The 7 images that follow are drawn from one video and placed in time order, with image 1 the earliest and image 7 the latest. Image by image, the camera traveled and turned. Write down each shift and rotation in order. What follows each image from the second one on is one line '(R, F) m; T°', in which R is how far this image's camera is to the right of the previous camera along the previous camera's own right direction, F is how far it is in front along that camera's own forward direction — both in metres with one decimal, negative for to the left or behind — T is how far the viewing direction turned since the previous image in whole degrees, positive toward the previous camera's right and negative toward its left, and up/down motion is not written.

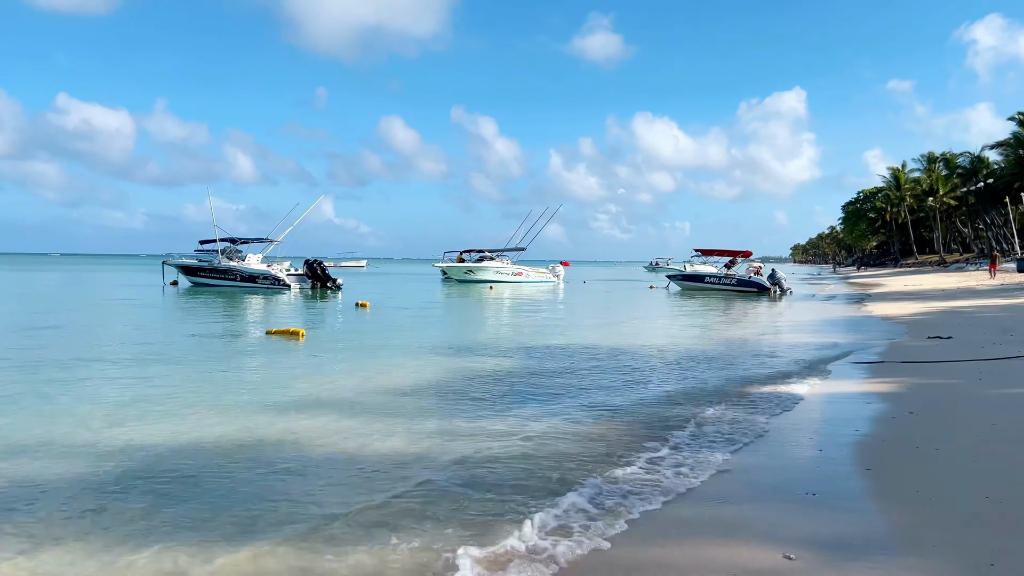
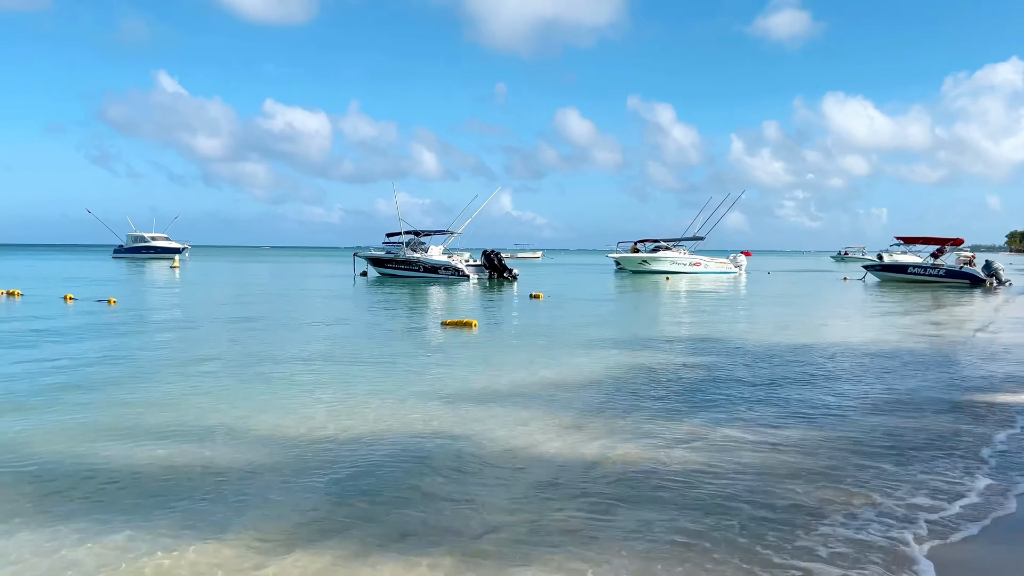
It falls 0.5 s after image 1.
(0.0, +0.3) m; -12°
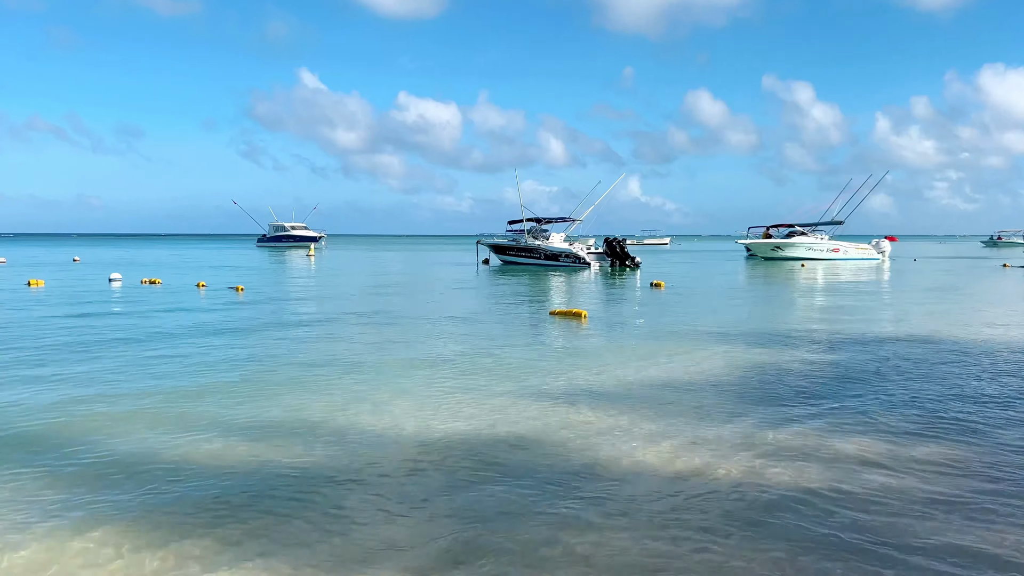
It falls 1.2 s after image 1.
(+0.2, +0.7) m; -9°
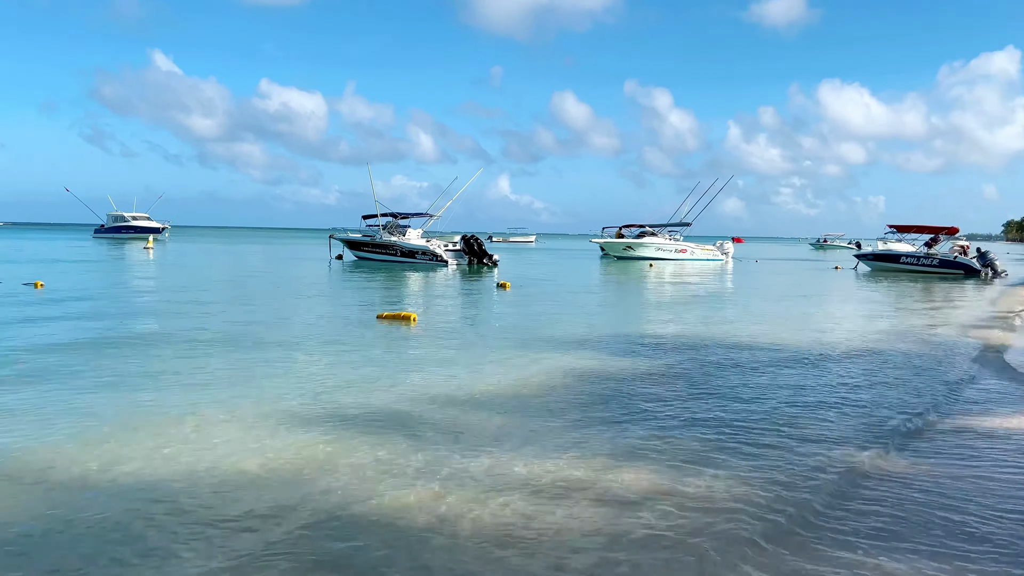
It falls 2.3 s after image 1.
(+0.8, +0.8) m; +9°
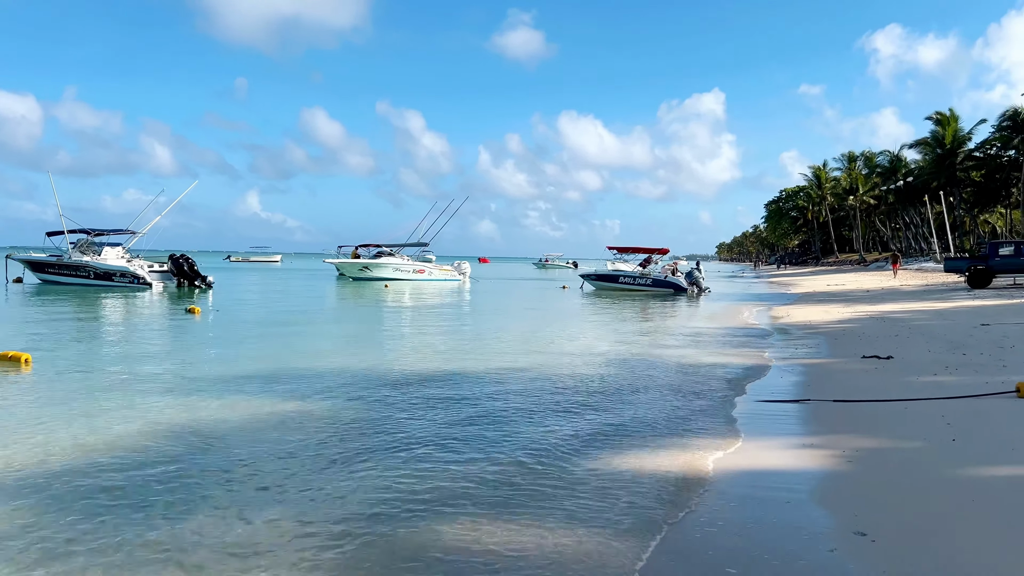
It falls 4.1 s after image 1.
(+1.5, +1.4) m; +17°
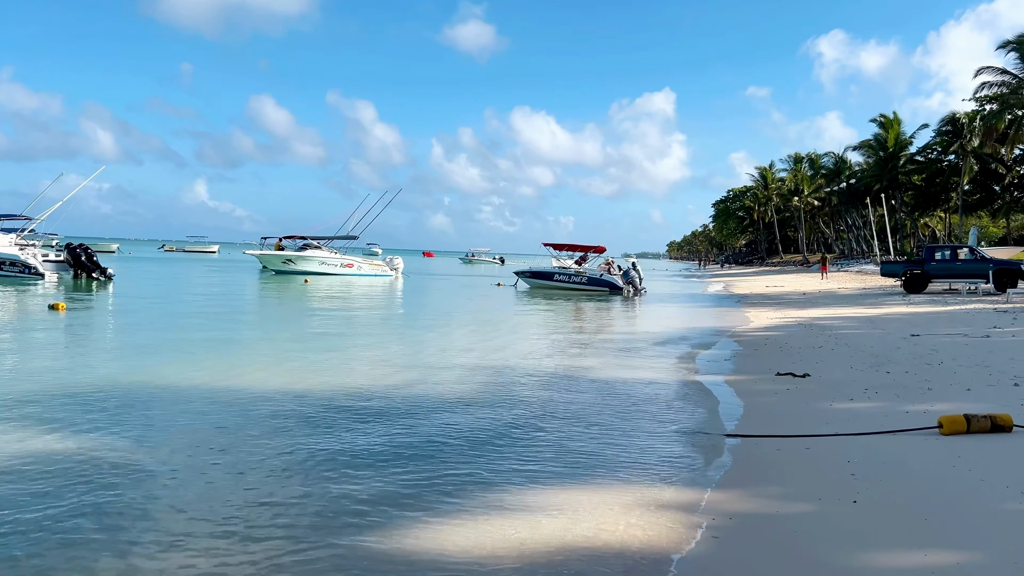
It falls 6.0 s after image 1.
(+1.1, +1.6) m; +3°
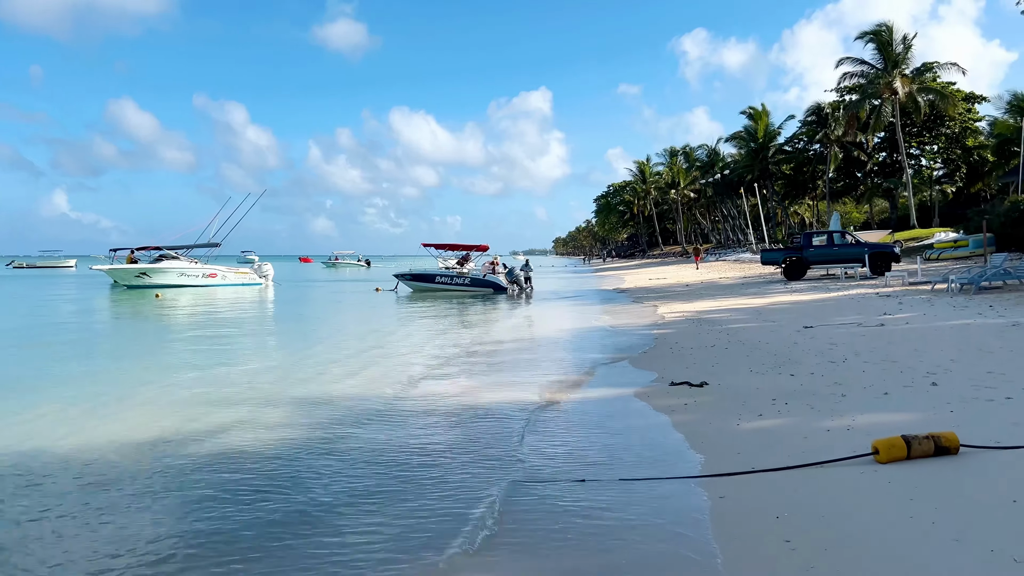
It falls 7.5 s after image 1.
(+0.5, +1.7) m; +8°
